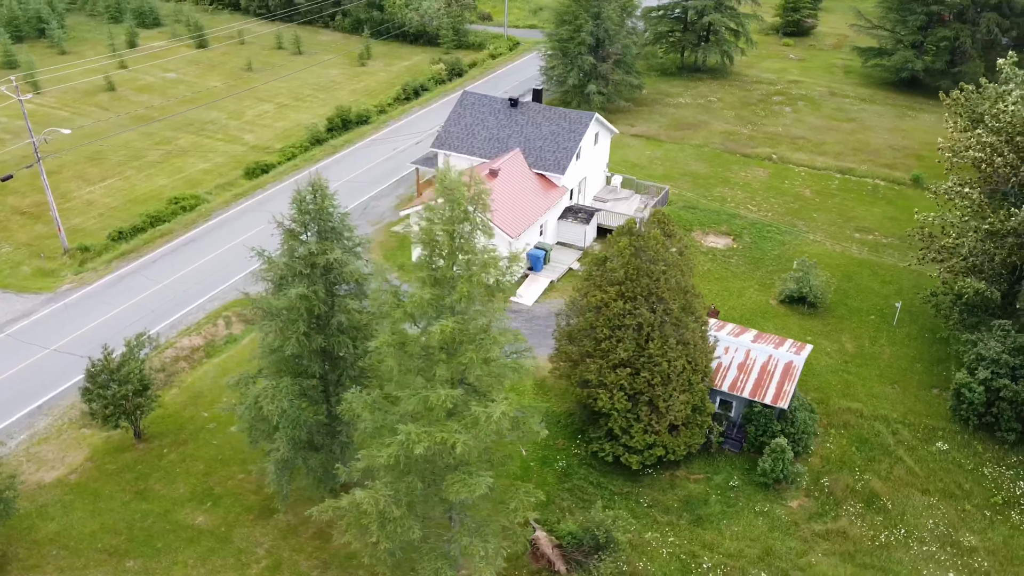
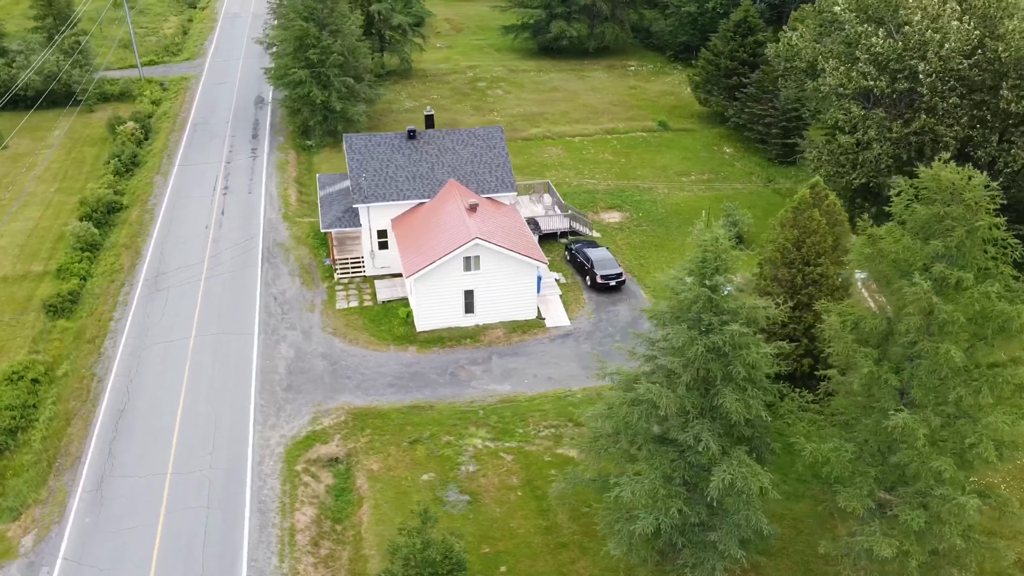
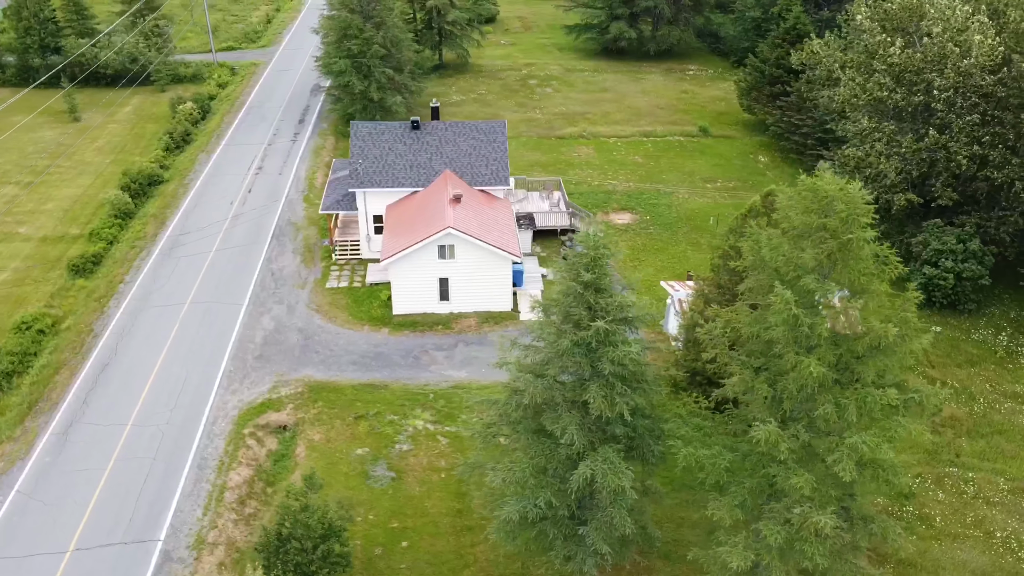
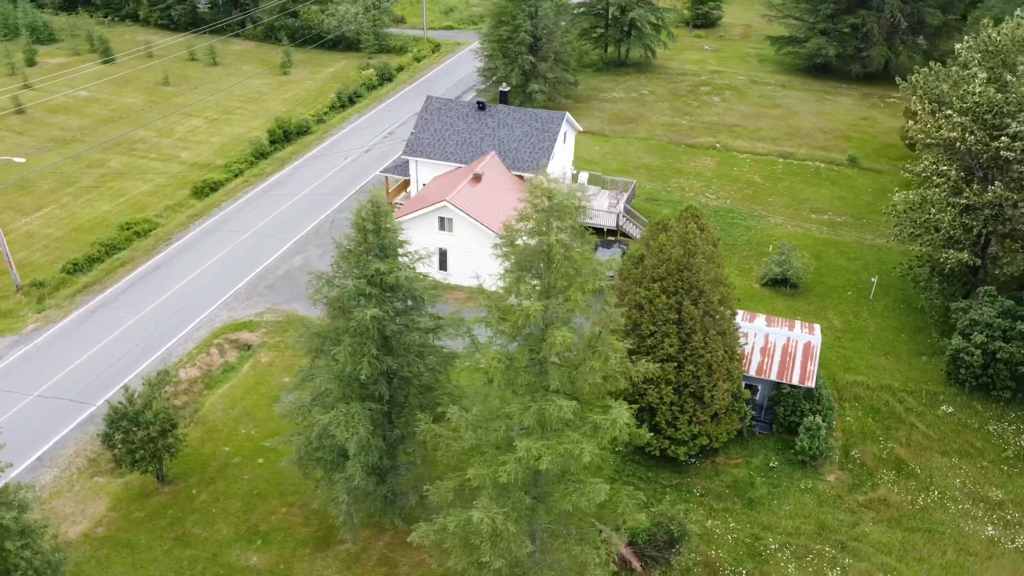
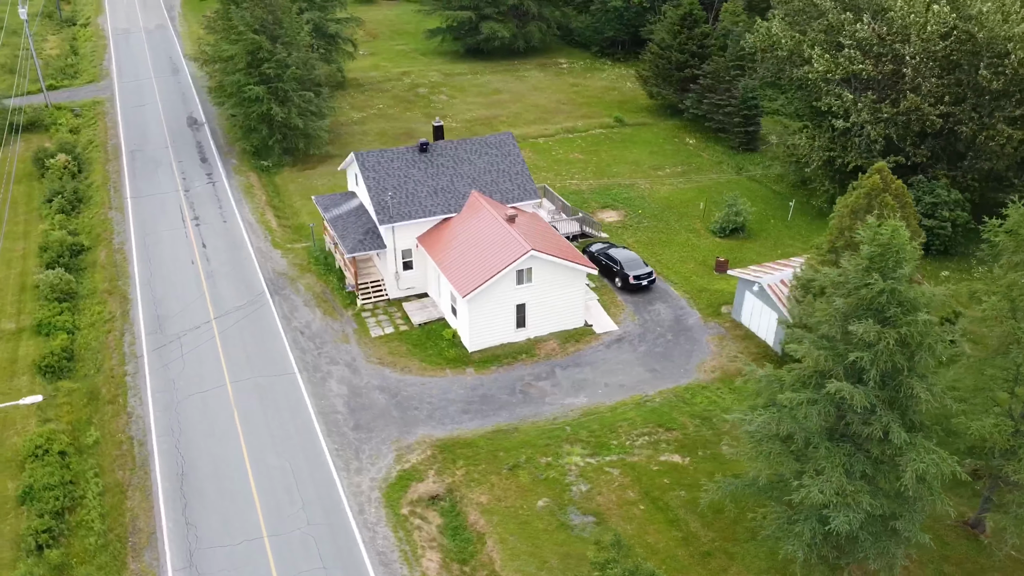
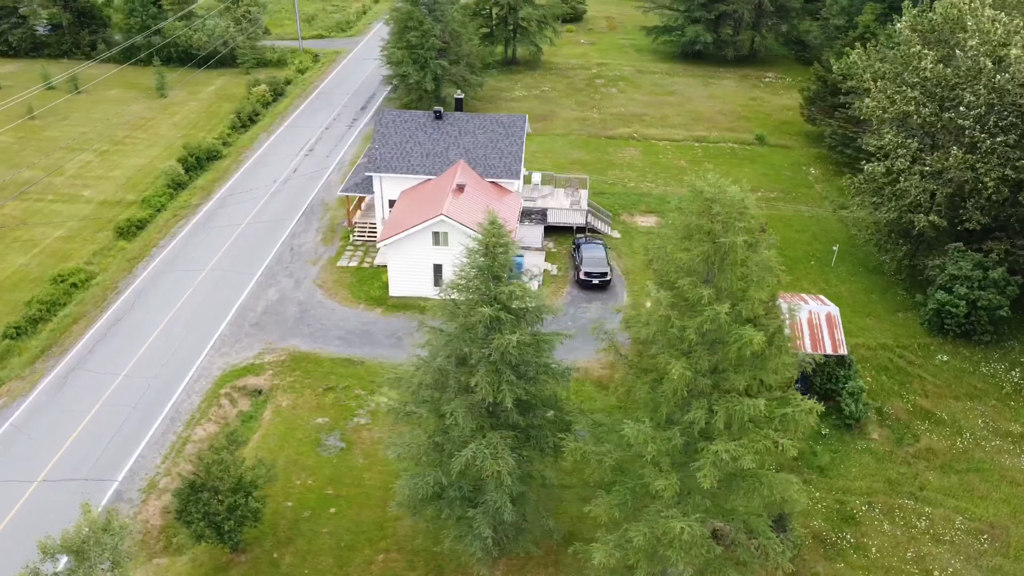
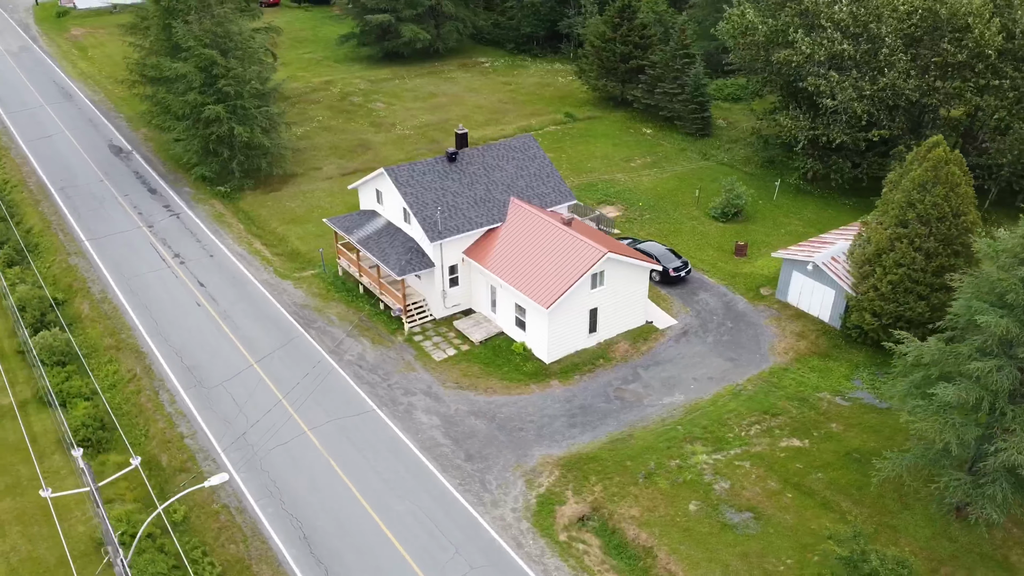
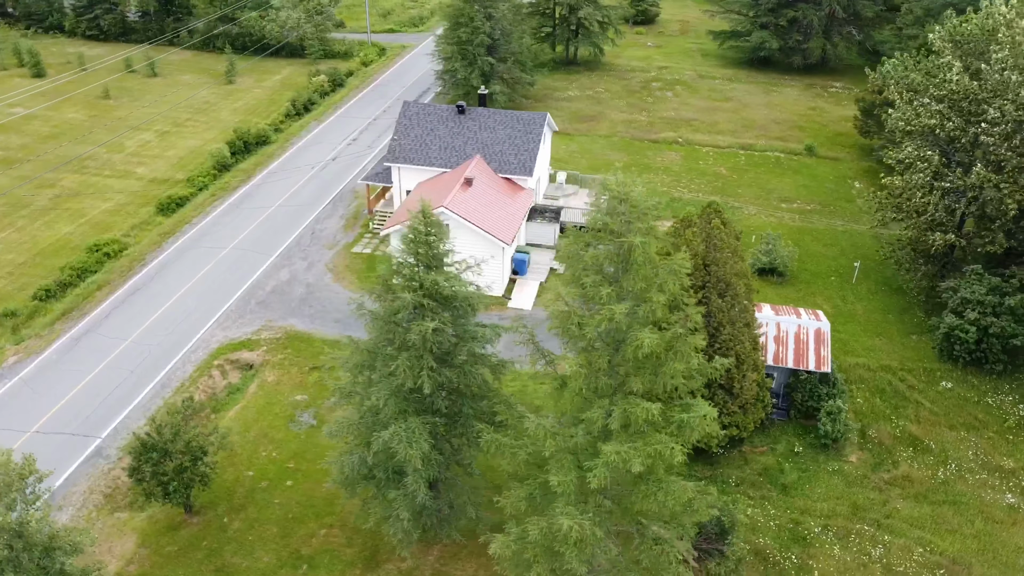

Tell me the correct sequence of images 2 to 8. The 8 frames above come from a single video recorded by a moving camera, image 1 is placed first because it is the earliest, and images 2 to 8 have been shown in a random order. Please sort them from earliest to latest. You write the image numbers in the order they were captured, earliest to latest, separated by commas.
4, 8, 6, 3, 2, 5, 7
